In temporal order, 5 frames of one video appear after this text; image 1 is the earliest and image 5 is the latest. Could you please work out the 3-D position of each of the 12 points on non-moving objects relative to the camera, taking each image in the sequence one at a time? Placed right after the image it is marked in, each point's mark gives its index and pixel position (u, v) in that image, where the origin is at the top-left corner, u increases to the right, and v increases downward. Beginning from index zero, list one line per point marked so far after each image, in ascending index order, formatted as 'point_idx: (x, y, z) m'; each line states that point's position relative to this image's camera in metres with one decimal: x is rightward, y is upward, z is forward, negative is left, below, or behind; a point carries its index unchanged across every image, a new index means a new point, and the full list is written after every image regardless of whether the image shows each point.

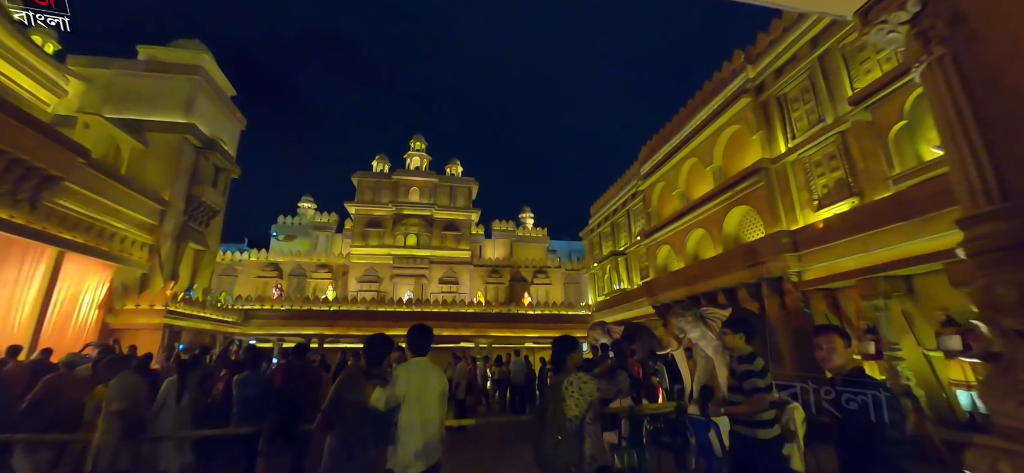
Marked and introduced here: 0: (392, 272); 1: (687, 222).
0: (-5.5, -1.6, +19.0) m
1: (+4.7, +0.4, +11.1) m
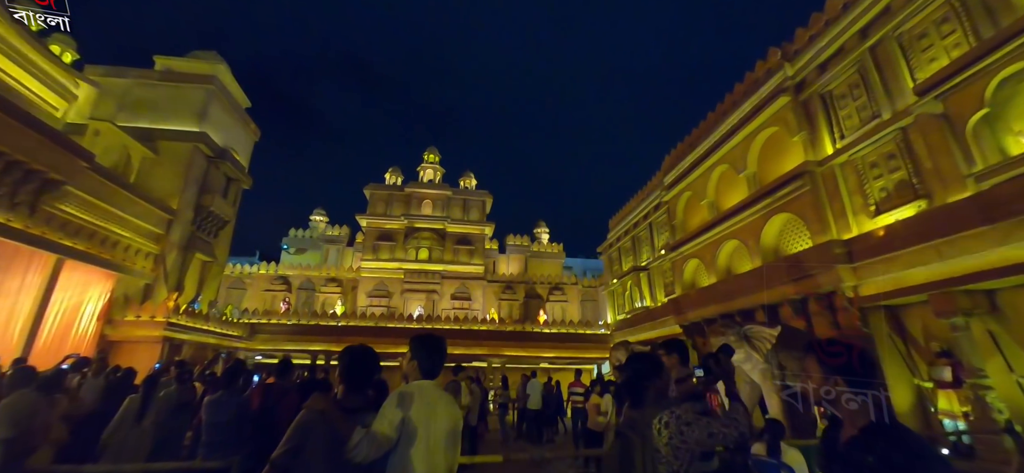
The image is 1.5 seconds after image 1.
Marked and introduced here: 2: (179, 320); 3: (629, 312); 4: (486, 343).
0: (-4.9, -2.3, +18.4) m
1: (+5.1, +0.1, +10.3) m
2: (-8.9, -2.2, +11.0) m
3: (+4.4, -2.8, +15.4) m
4: (-0.9, -3.8, +14.8) m
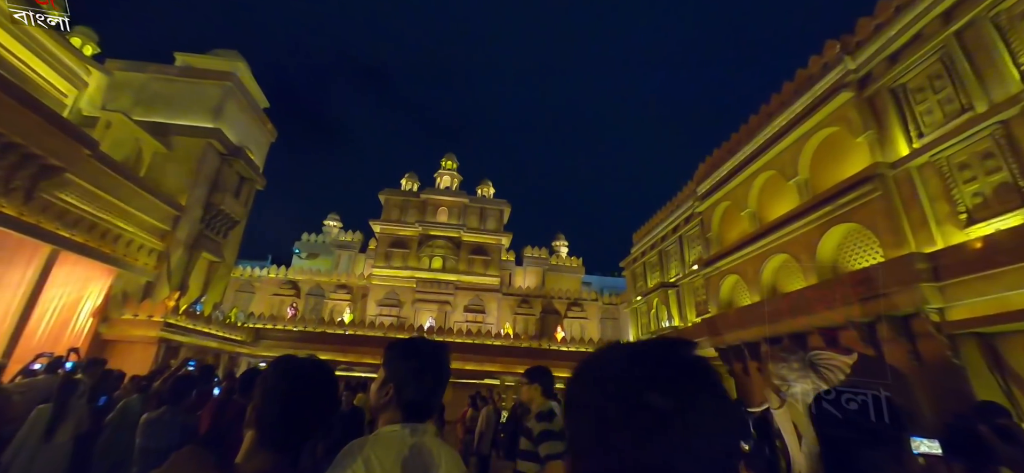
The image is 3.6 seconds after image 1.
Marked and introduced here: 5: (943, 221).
0: (-4.2, -2.6, +17.6) m
1: (+5.6, -0.2, +9.2) m
2: (-8.4, -2.1, +10.4) m
3: (+4.9, -3.3, +14.3) m
4: (-0.4, -4.1, +13.8) m
5: (+6.3, +0.2, +6.0) m
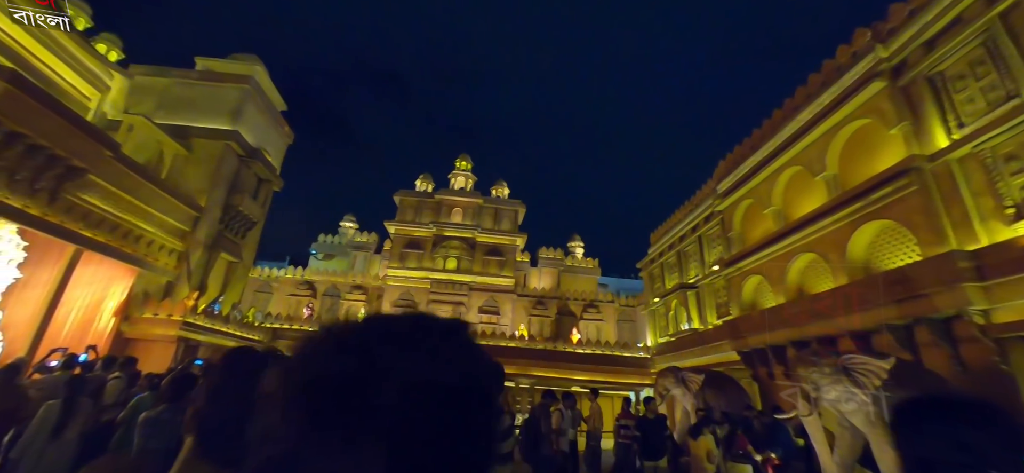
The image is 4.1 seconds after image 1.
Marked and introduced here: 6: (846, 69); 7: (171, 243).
0: (-3.6, -2.6, +17.6) m
1: (+5.9, -0.2, +8.9) m
2: (-8.1, -2.1, +10.6) m
3: (+5.4, -3.3, +13.9) m
4: (+0.1, -4.1, +13.6) m
5: (+6.4, +0.3, +5.6) m
6: (+6.2, +3.1, +7.7) m
7: (-9.8, -0.2, +11.9) m
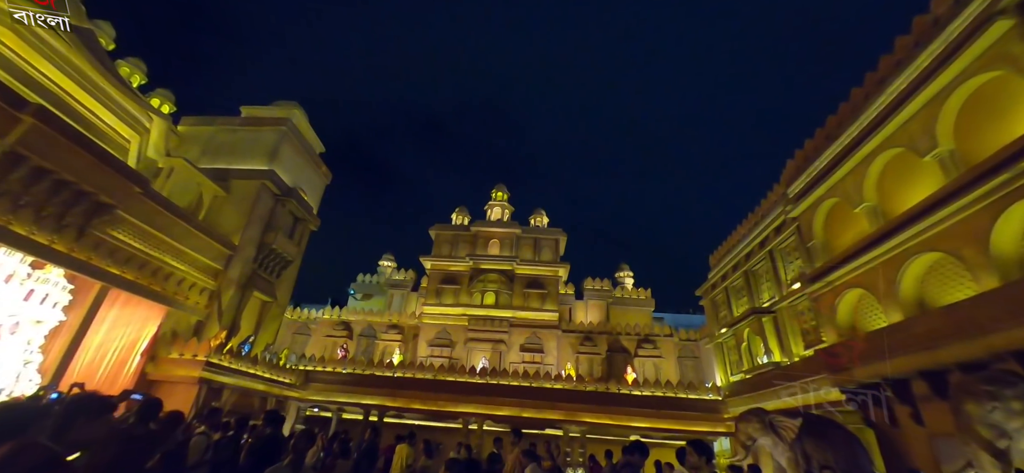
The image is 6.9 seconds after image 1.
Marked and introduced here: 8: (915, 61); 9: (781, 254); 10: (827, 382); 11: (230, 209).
0: (-1.8, -3.9, +16.4) m
1: (+6.4, -0.2, +7.0) m
2: (-7.1, -3.0, +10.0) m
3: (+6.7, -3.8, +11.7) m
4: (+1.4, -4.9, +11.9) m
5: (+6.6, +0.6, +3.8) m
6: (+6.5, +3.2, +6.1) m
7: (-8.8, -1.3, +11.8) m
8: (+6.5, +2.8, +6.6) m
9: (+6.9, -0.5, +10.7) m
10: (+6.0, -2.8, +7.9) m
11: (-8.9, +0.9, +13.1) m
